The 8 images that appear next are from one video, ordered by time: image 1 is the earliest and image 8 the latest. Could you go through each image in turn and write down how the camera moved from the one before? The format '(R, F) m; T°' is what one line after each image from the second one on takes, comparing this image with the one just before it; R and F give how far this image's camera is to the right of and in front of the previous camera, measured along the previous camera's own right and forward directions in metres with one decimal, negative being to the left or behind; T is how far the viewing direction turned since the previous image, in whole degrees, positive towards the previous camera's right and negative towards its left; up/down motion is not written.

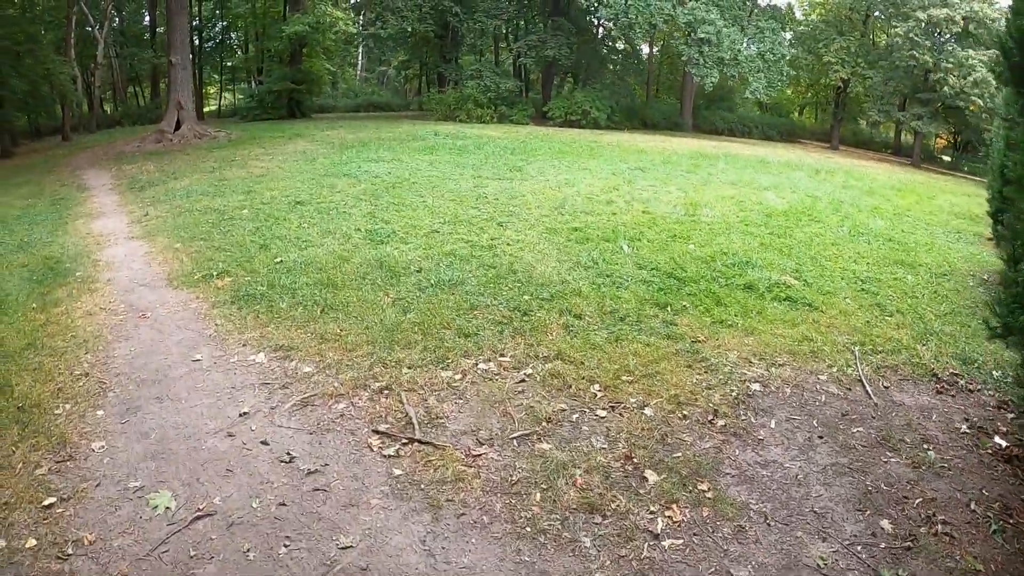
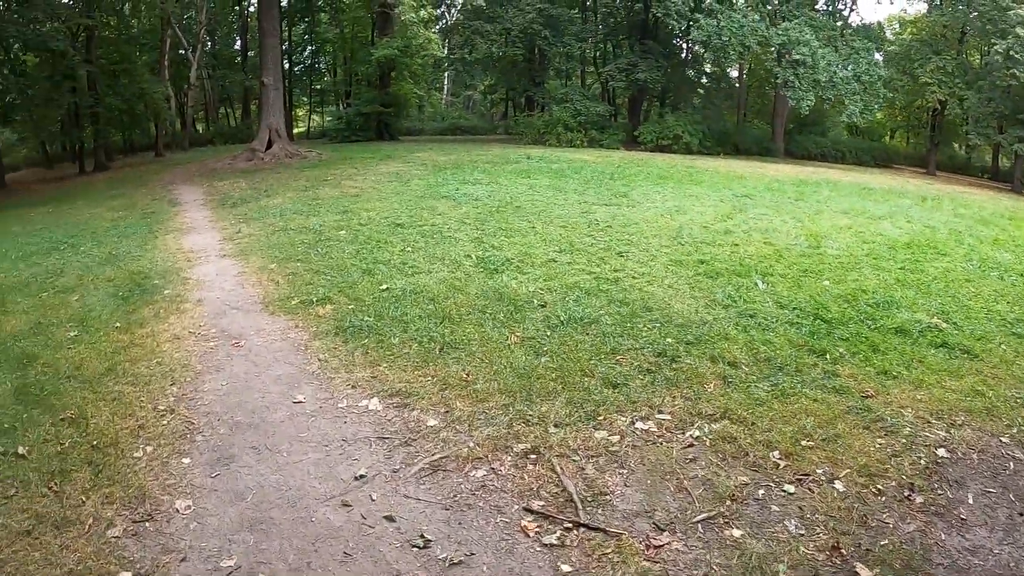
(-0.8, +1.2) m; -5°
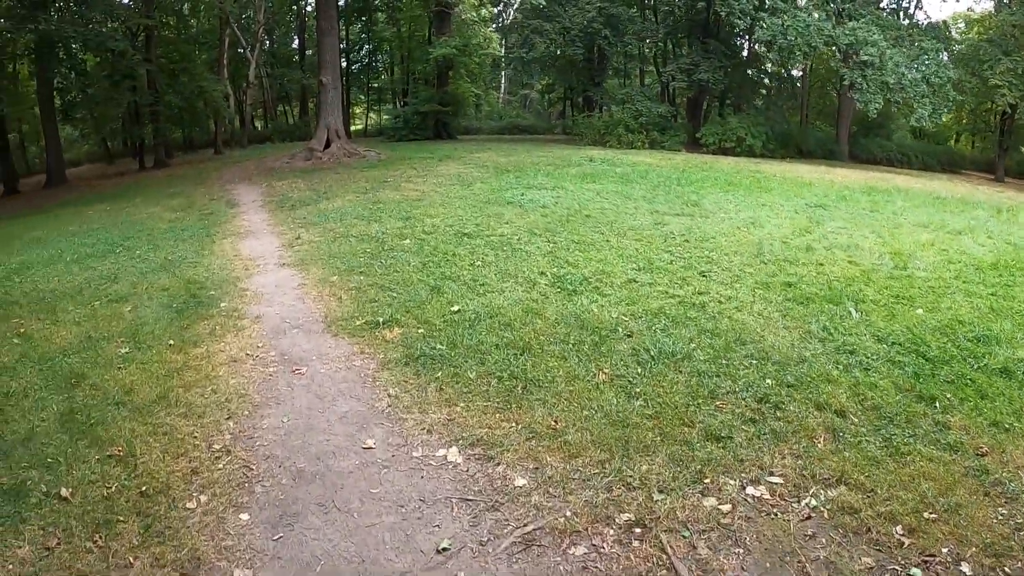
(-0.4, +0.6) m; -3°
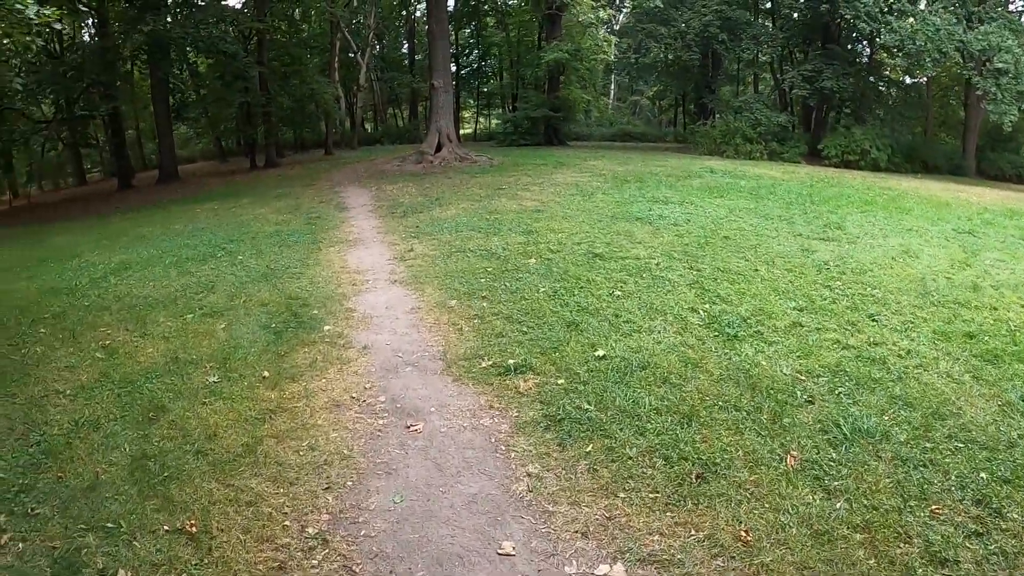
(-0.6, +1.0) m; -7°
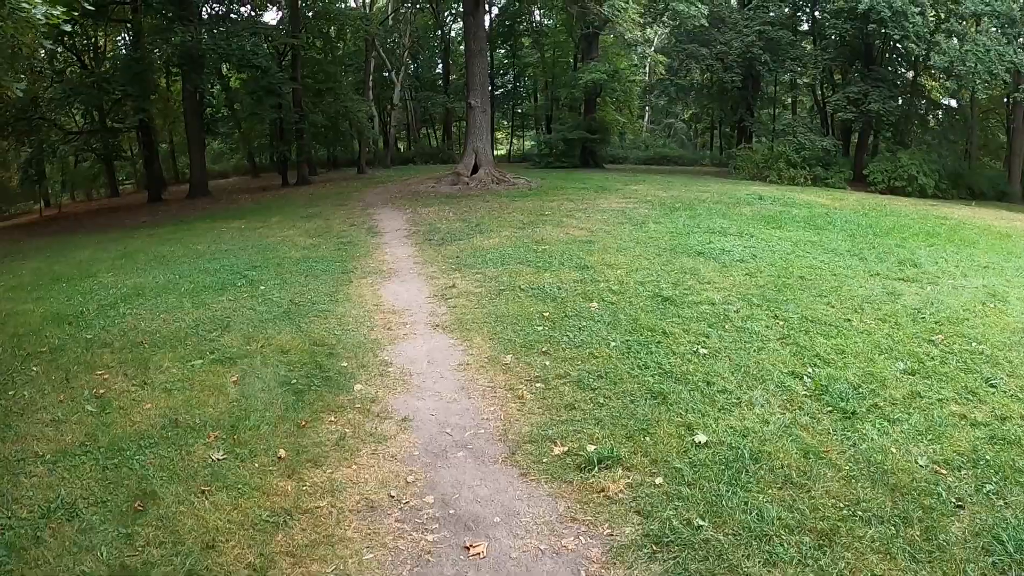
(-0.3, +0.9) m; -2°
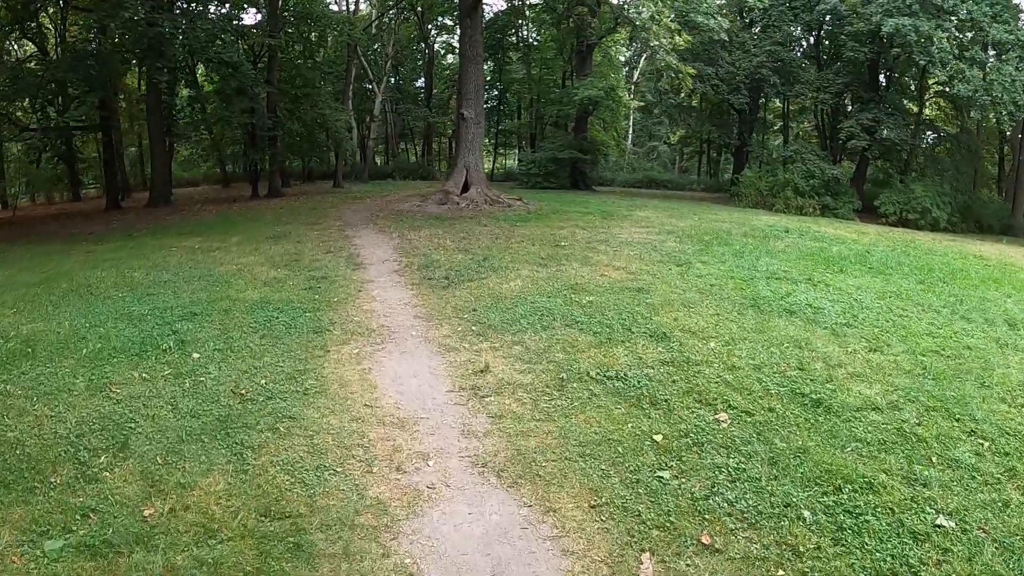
(-0.7, +2.1) m; +3°
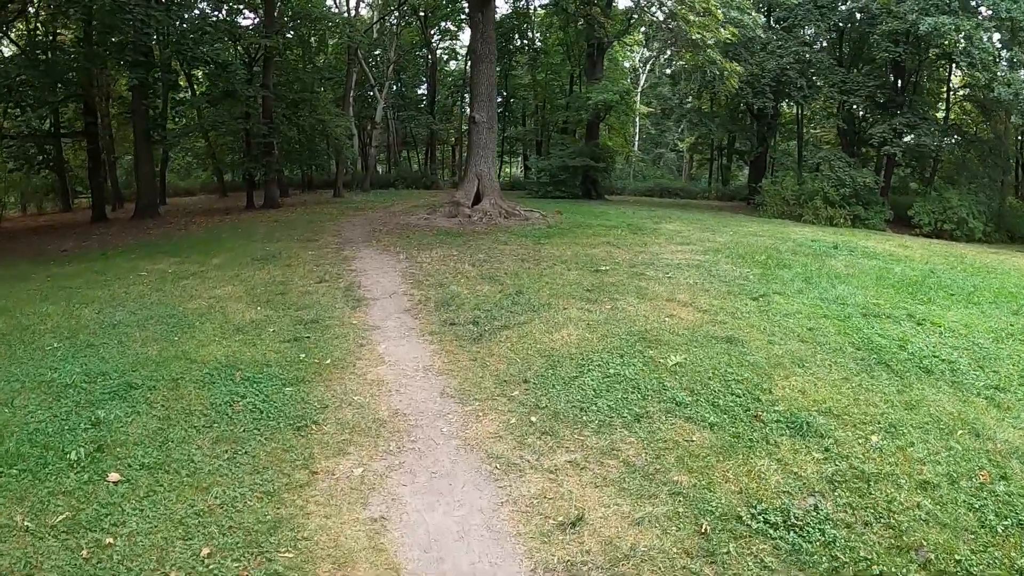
(-0.4, +1.5) m; 0°
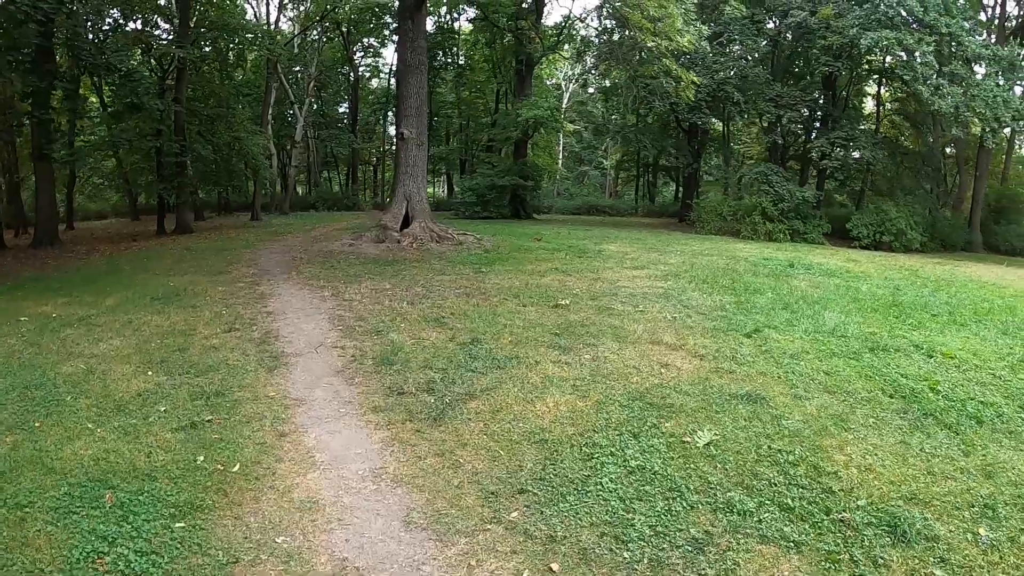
(-0.2, +1.1) m; +6°
